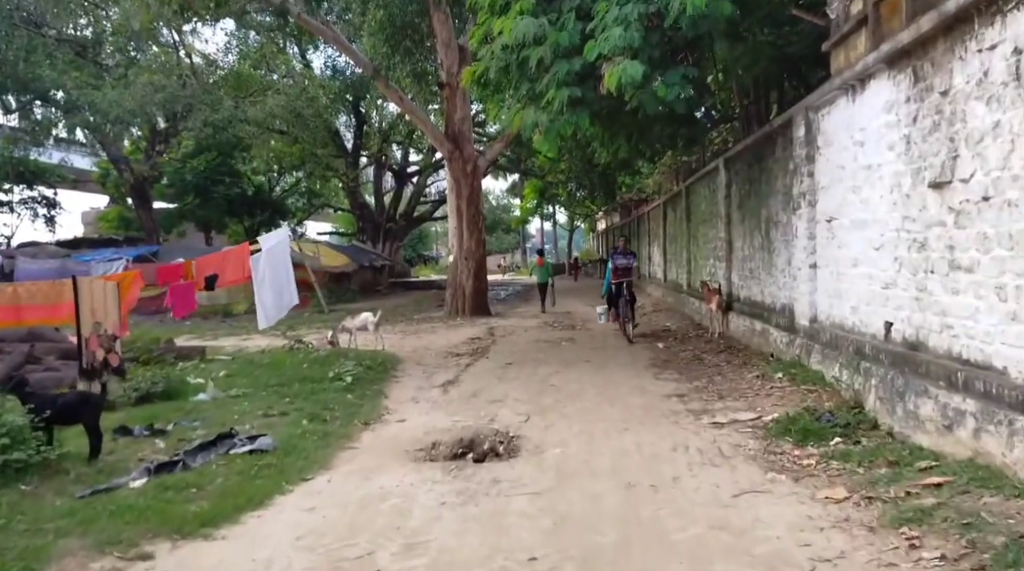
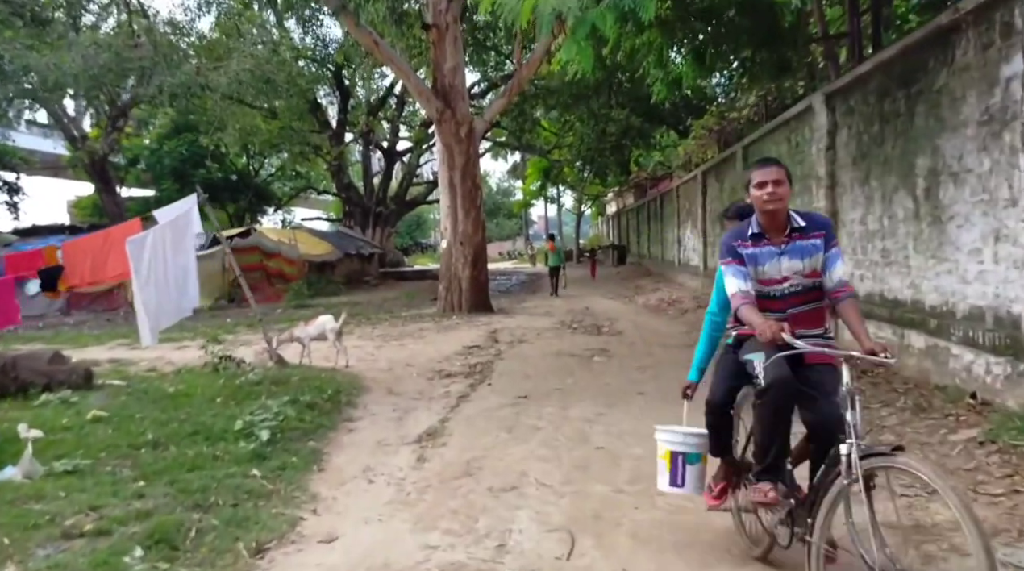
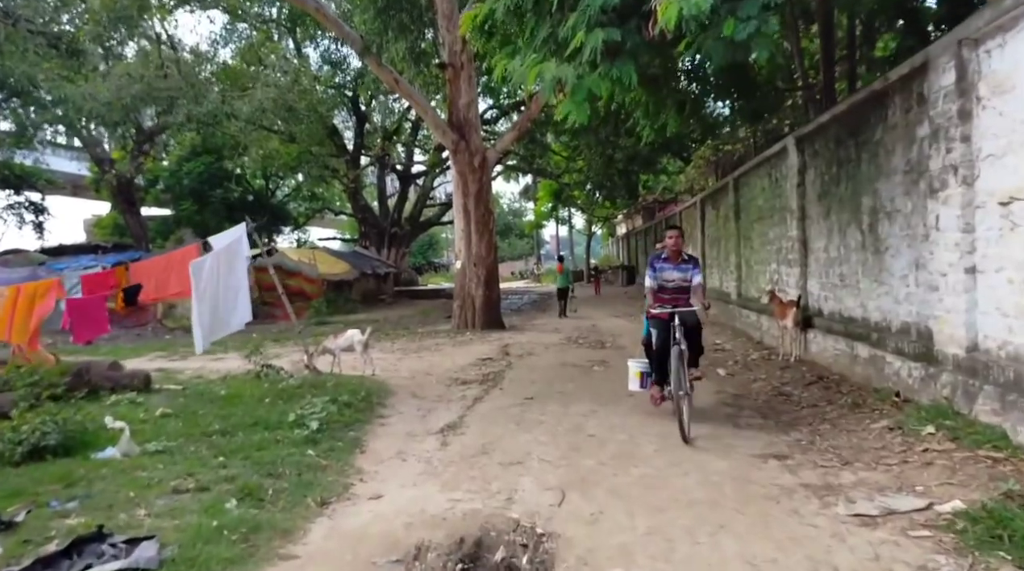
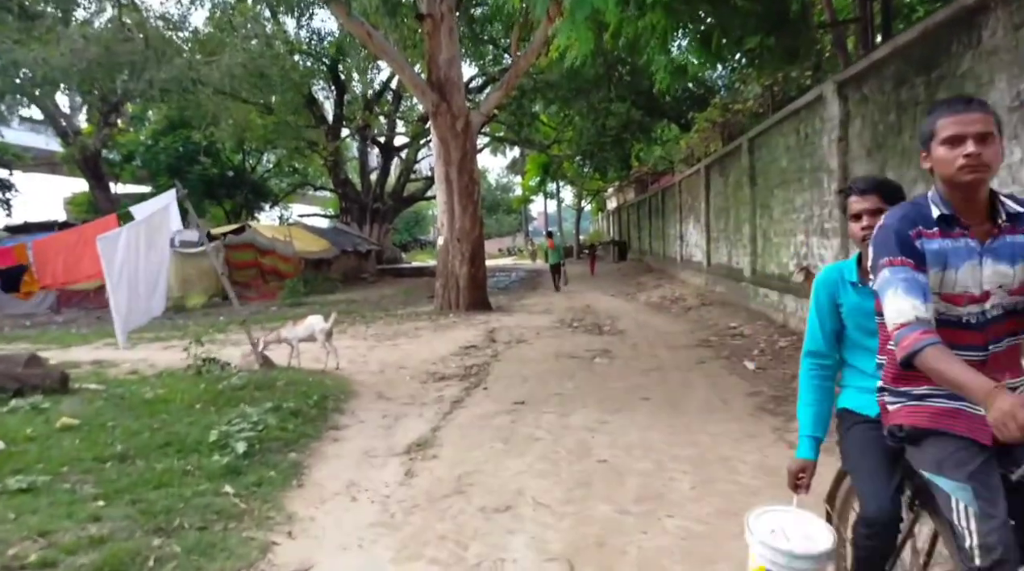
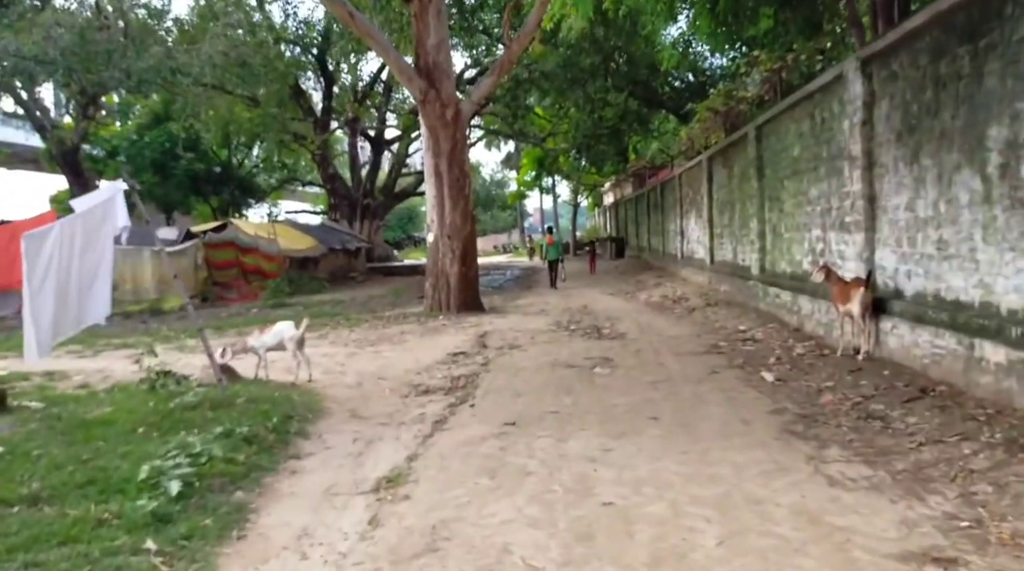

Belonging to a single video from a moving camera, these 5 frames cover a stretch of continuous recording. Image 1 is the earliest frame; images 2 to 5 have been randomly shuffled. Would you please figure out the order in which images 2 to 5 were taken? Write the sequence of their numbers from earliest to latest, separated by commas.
3, 2, 4, 5
